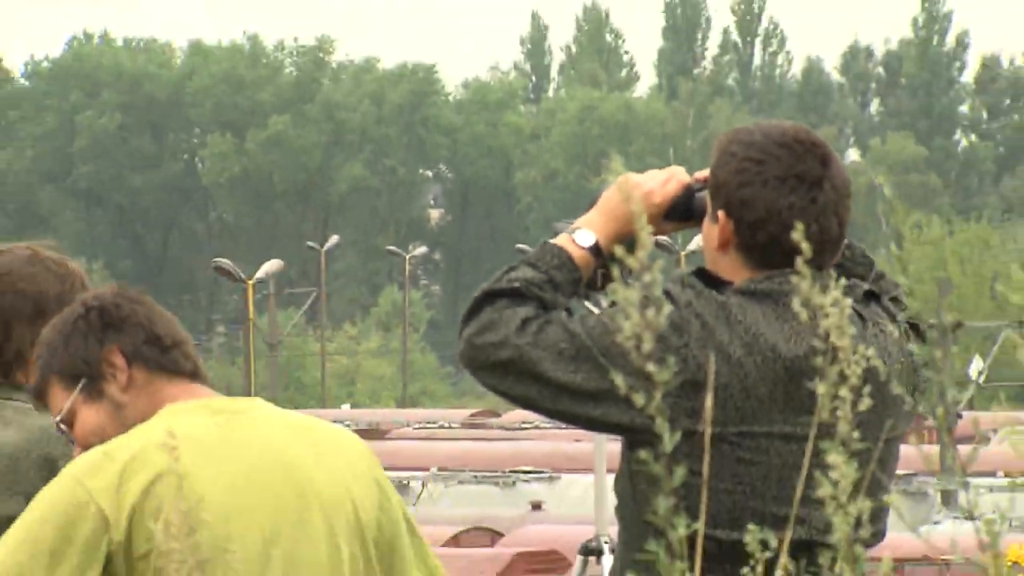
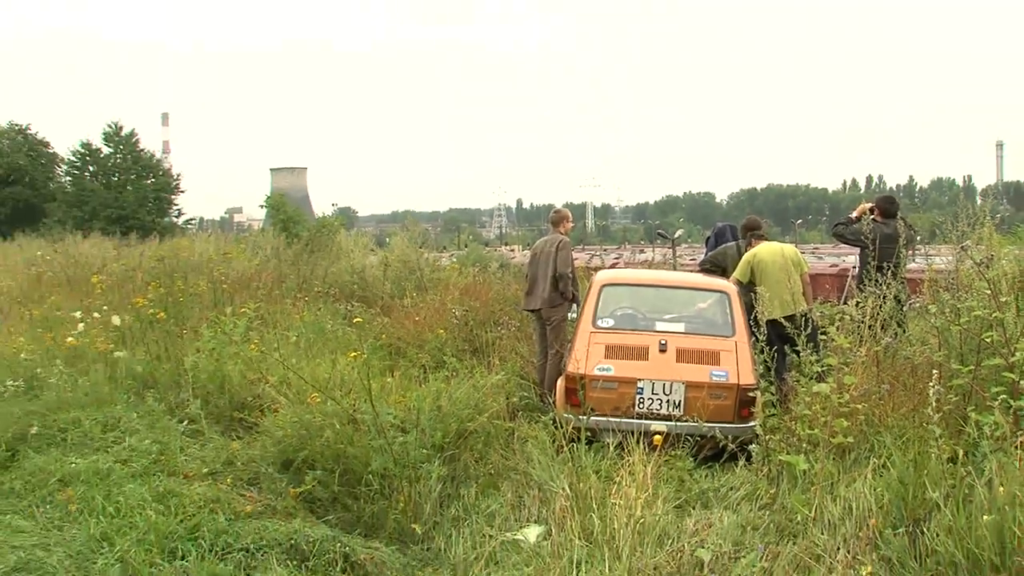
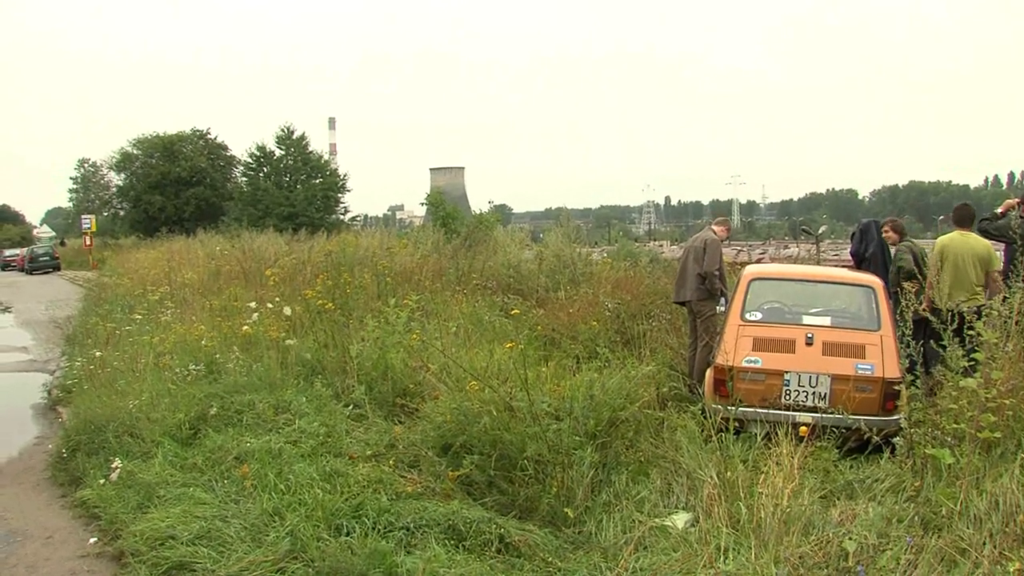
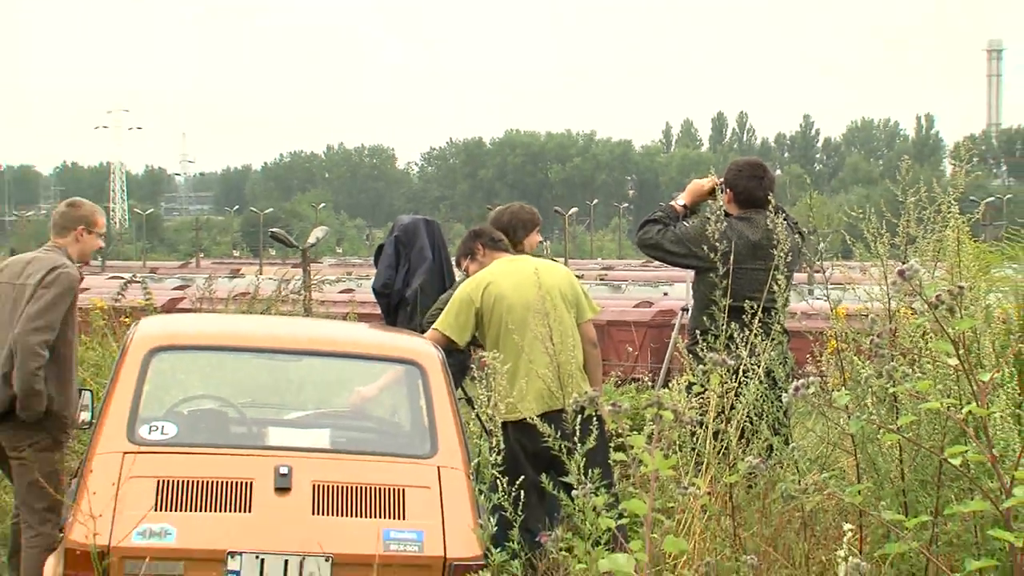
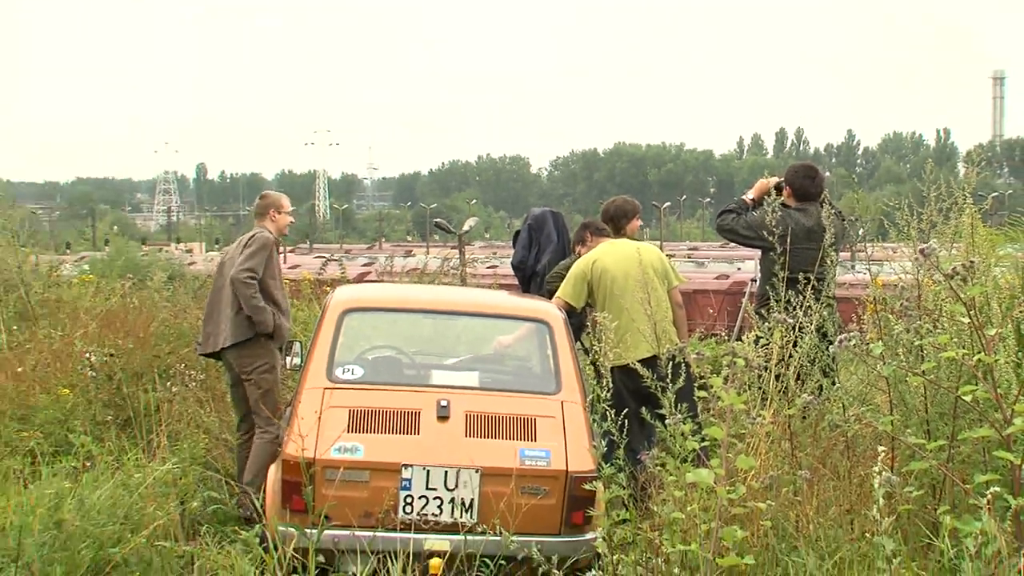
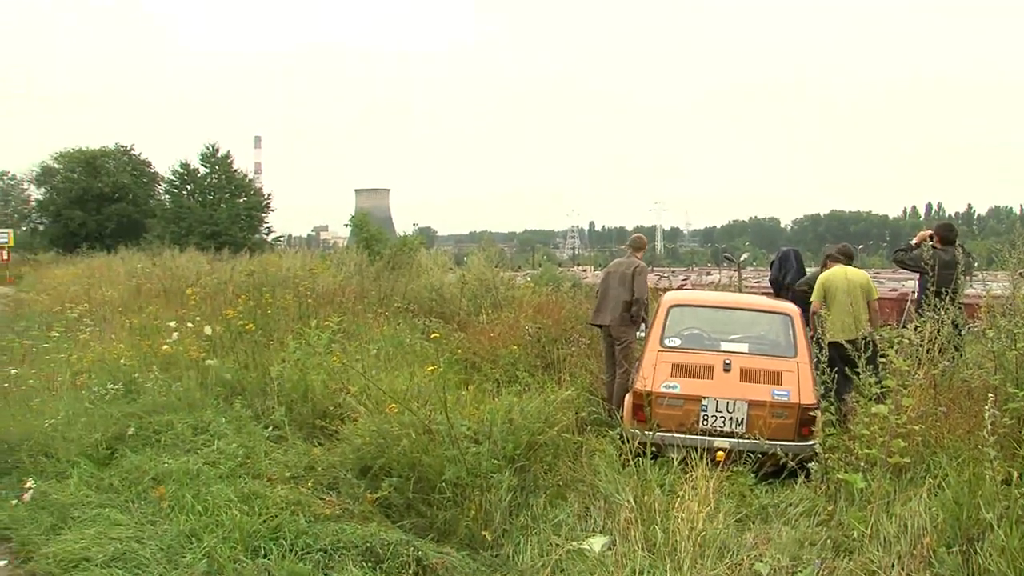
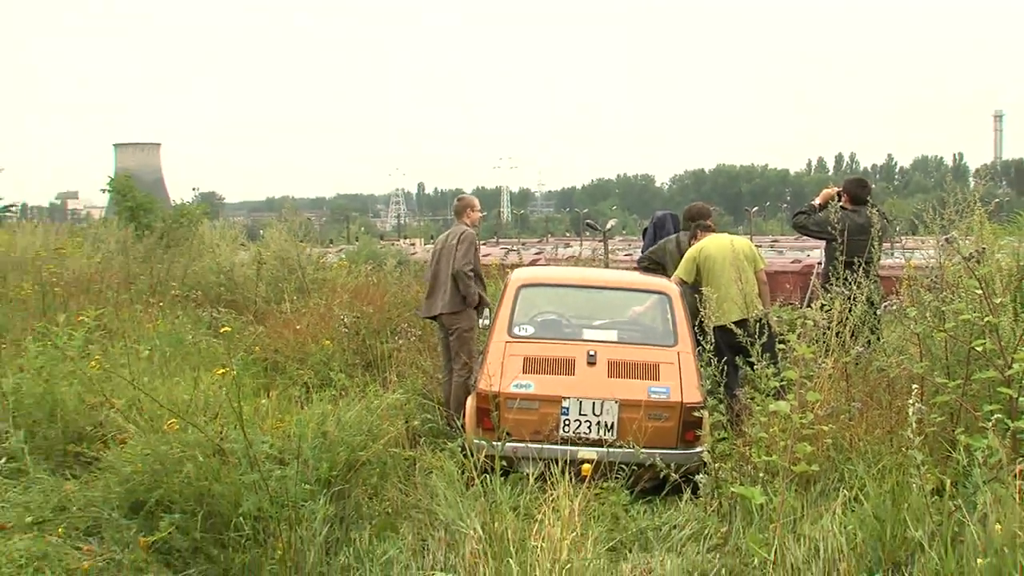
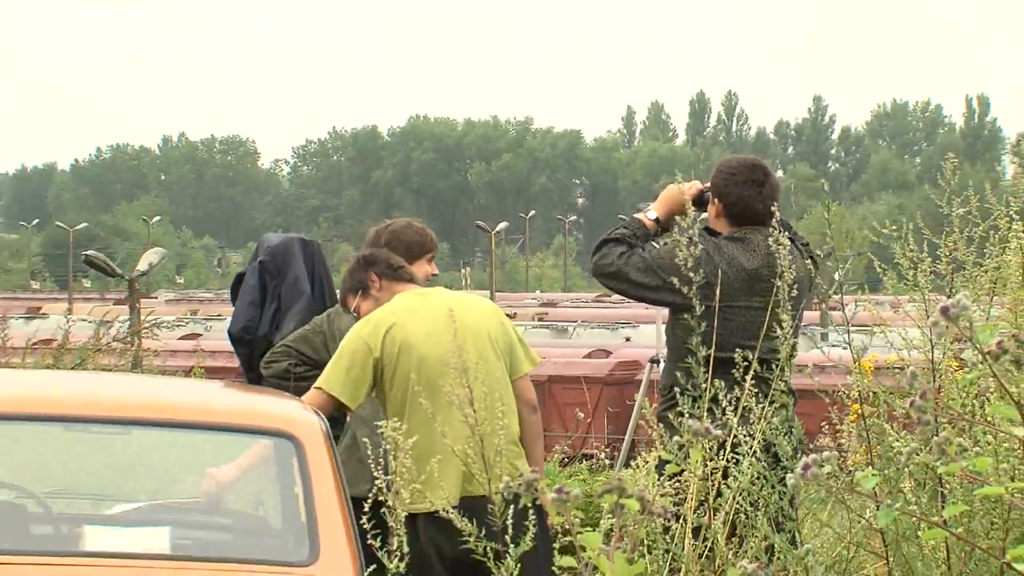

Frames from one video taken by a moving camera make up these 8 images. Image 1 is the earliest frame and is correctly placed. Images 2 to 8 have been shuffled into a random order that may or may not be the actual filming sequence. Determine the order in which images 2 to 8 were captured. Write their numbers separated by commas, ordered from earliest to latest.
8, 4, 5, 7, 2, 6, 3
